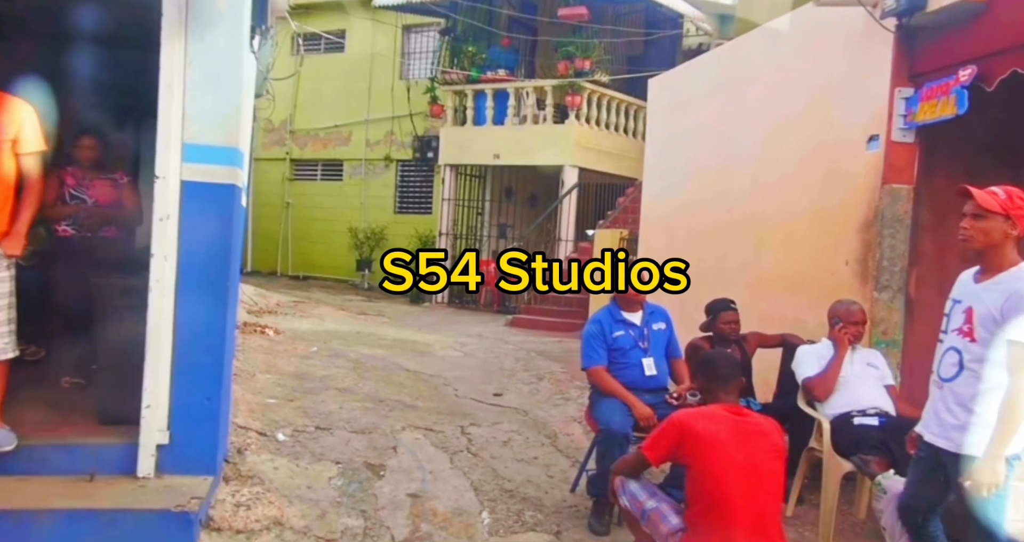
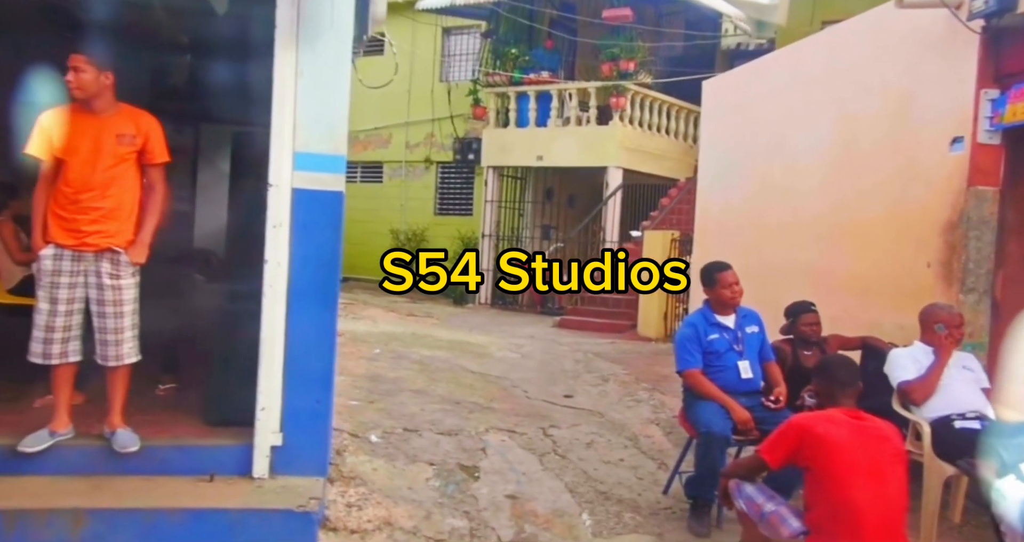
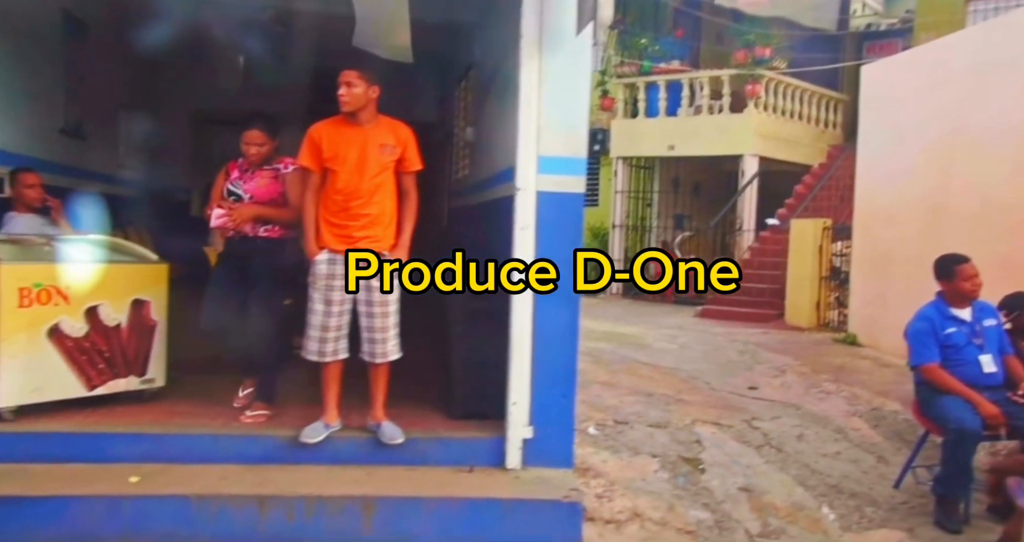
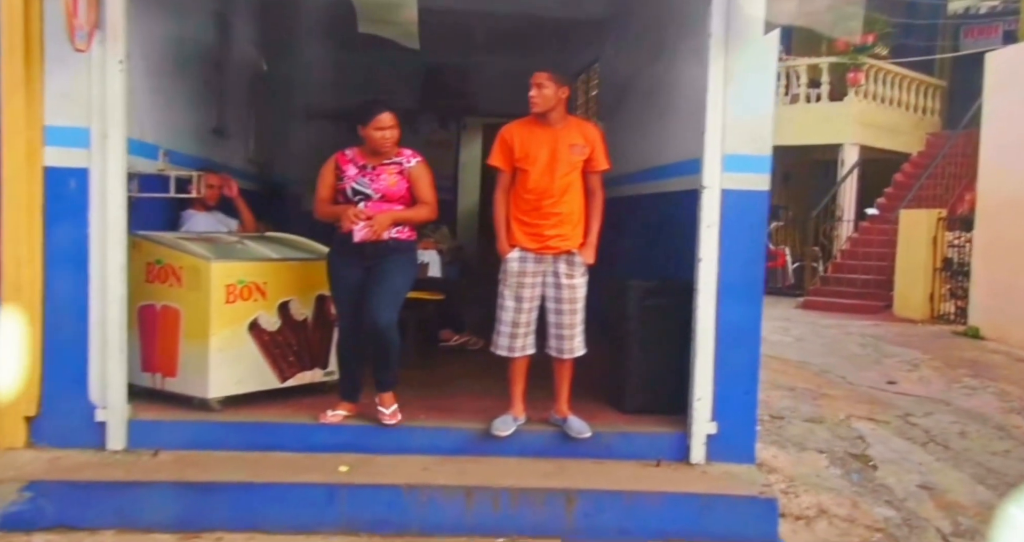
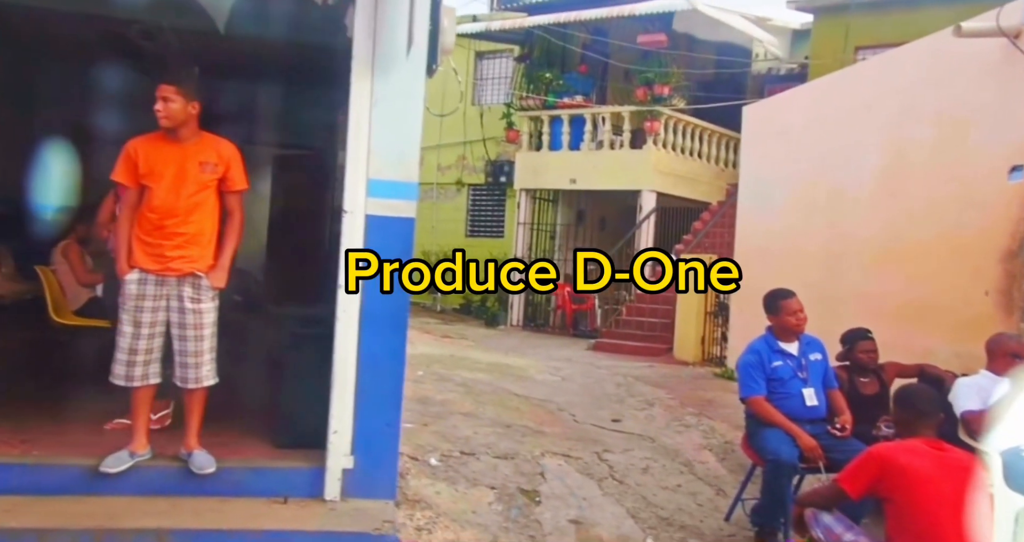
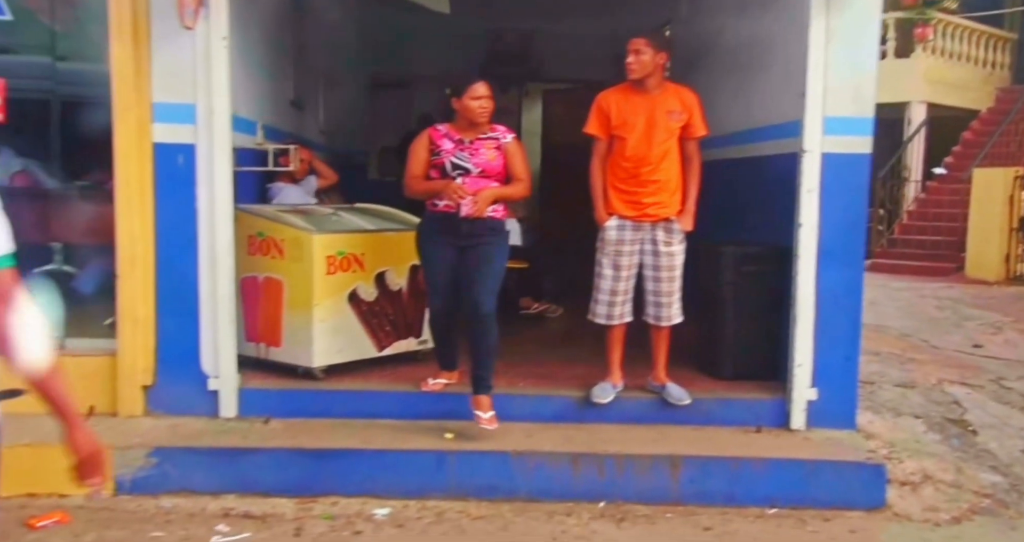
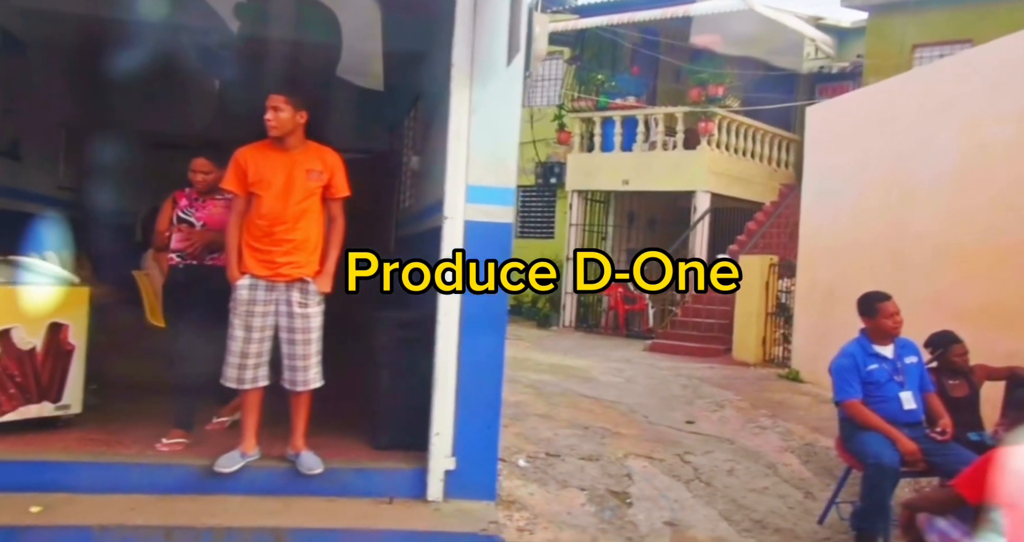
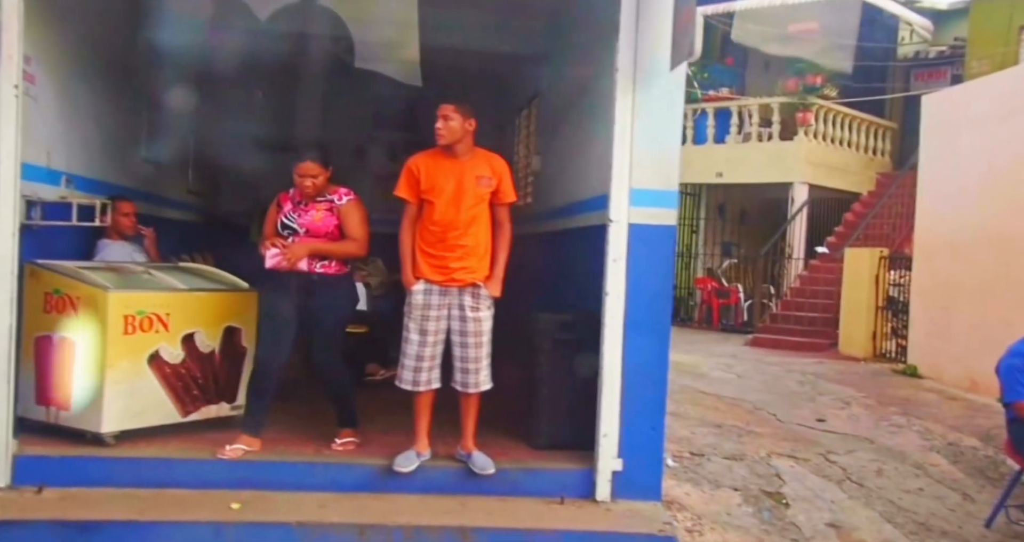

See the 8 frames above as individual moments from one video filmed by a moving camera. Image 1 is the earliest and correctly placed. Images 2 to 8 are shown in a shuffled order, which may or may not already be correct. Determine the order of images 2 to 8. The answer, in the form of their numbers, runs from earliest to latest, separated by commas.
2, 5, 7, 3, 8, 4, 6
